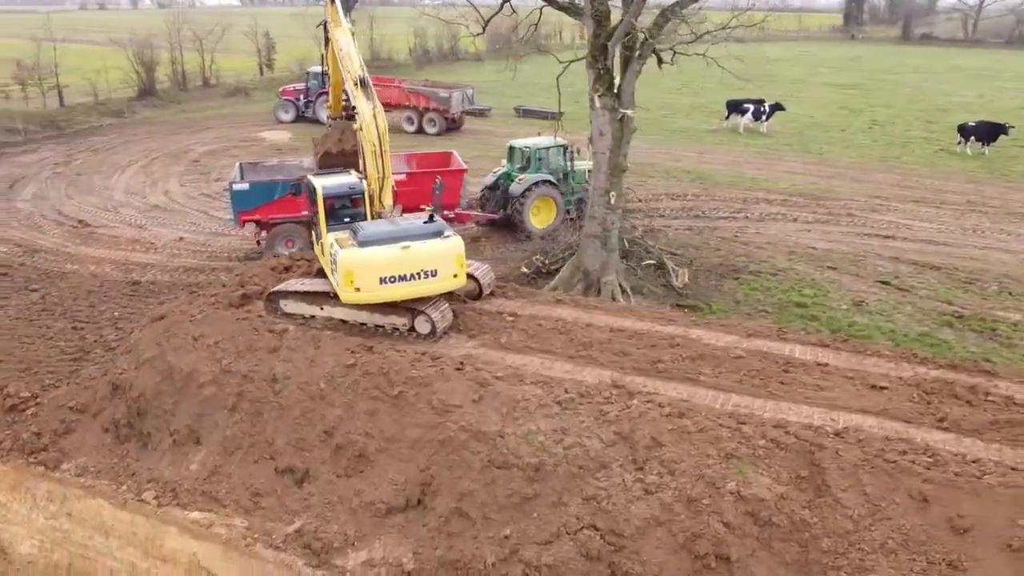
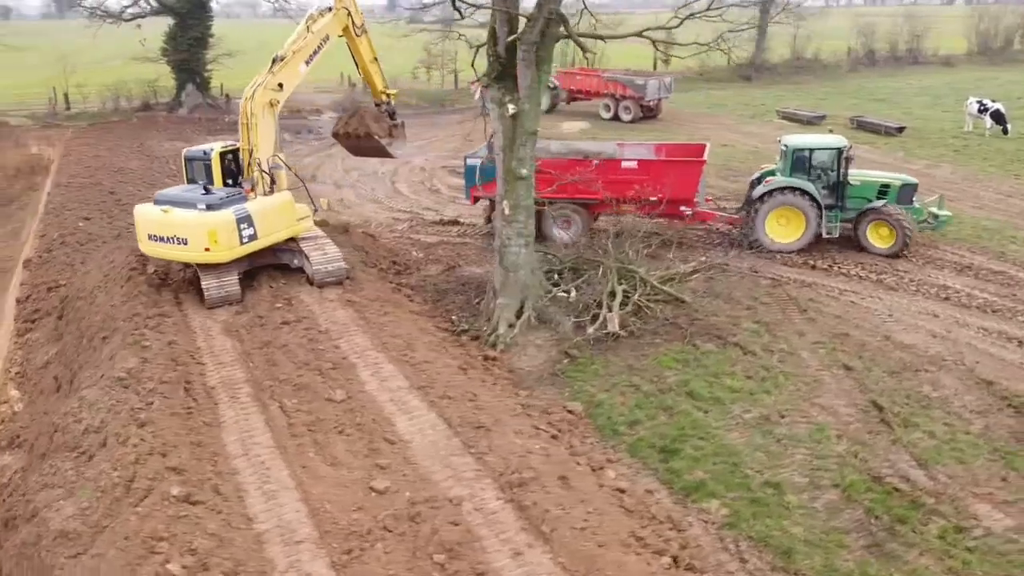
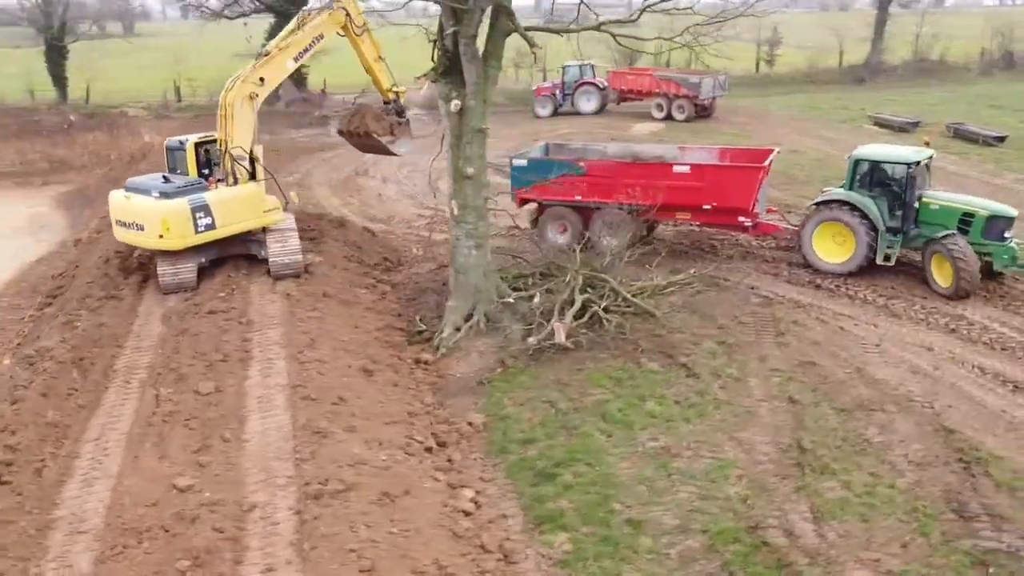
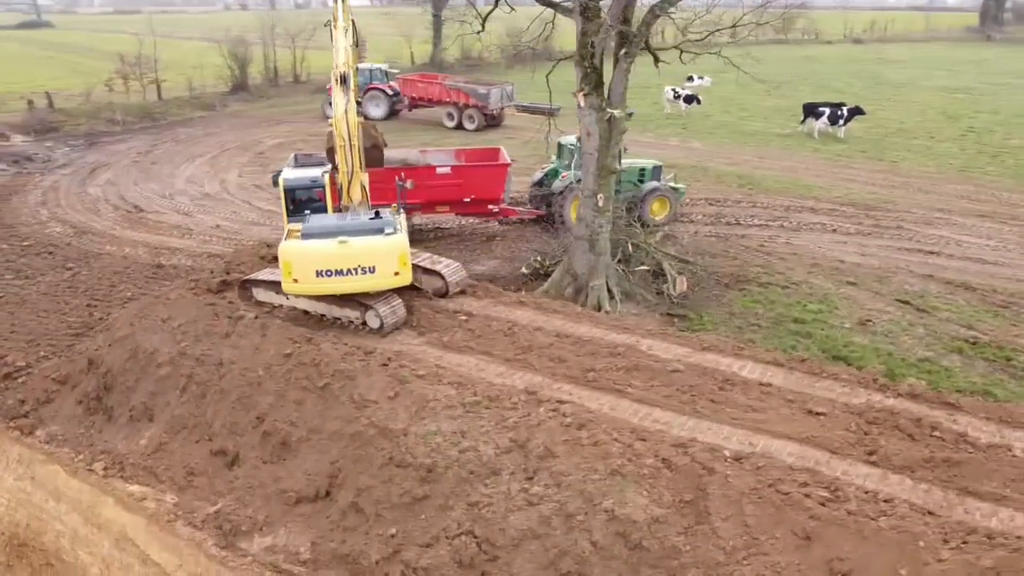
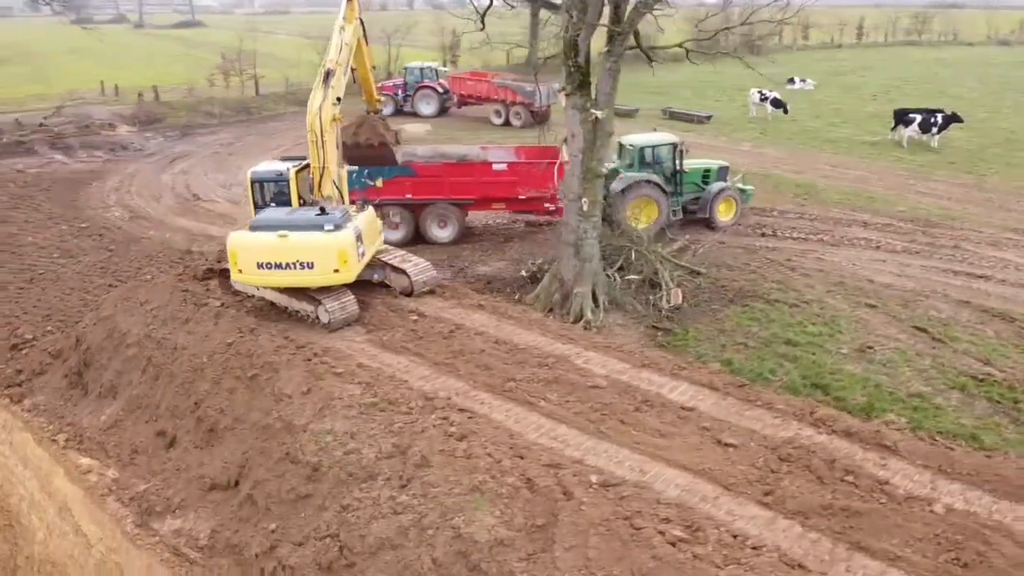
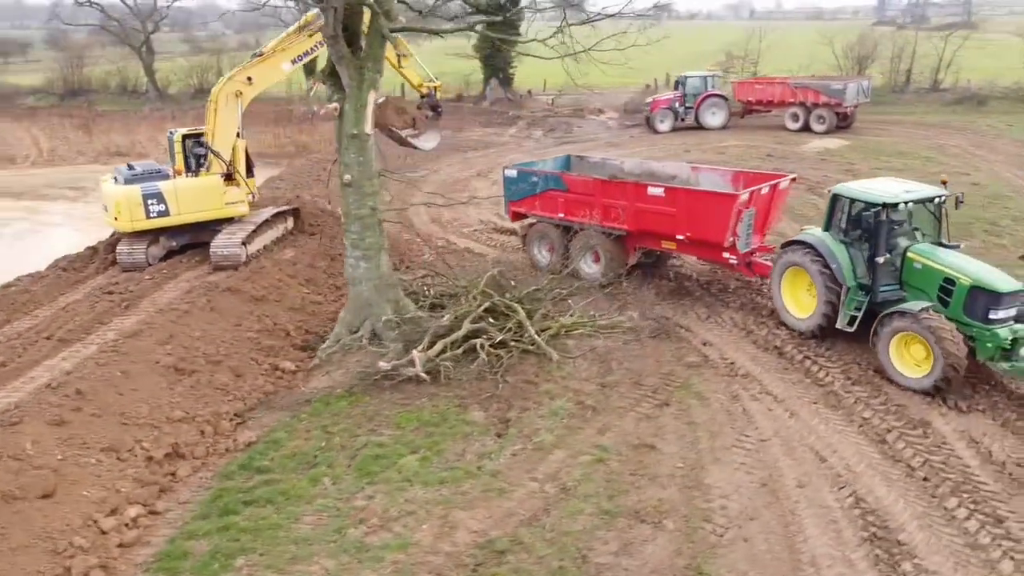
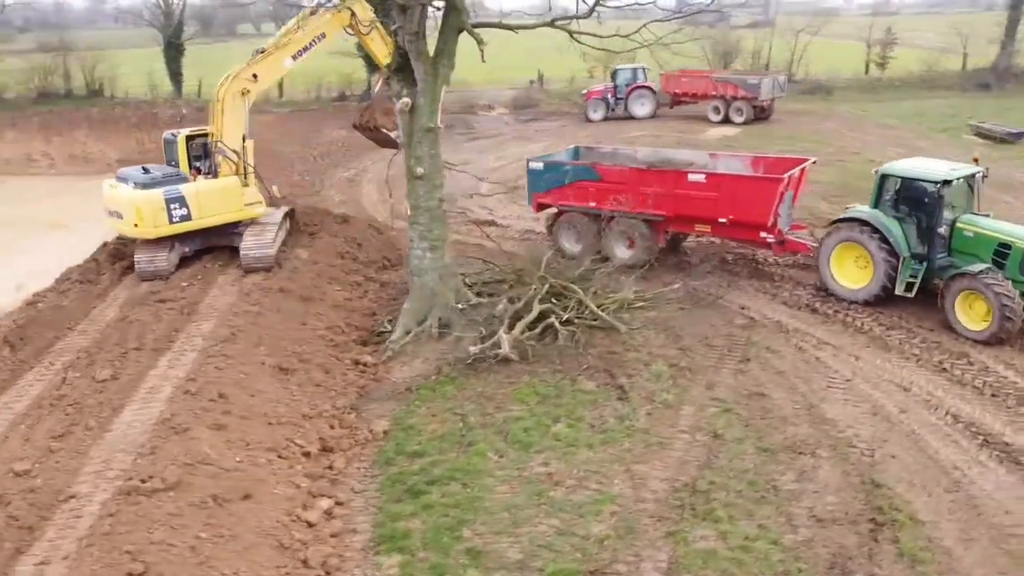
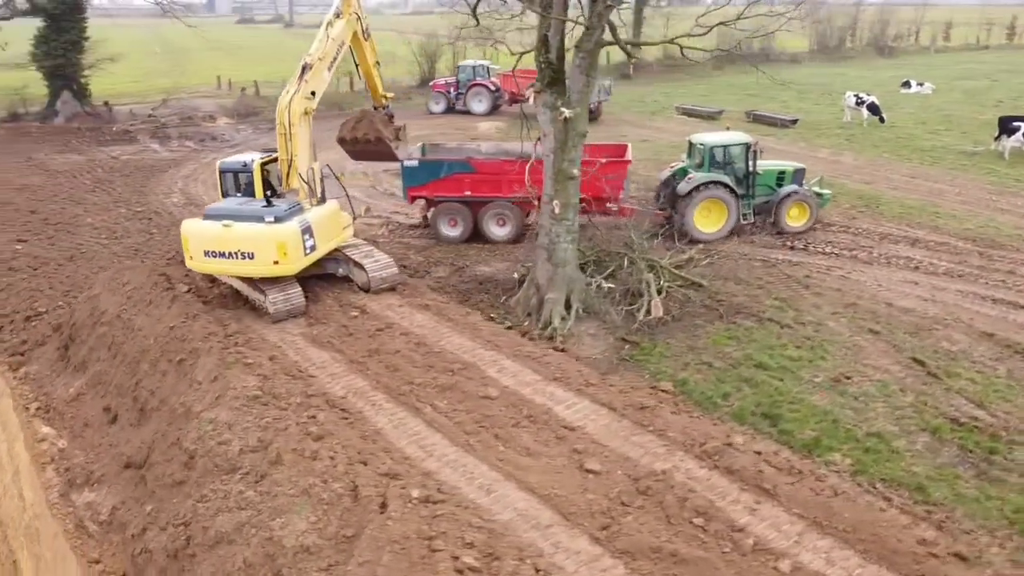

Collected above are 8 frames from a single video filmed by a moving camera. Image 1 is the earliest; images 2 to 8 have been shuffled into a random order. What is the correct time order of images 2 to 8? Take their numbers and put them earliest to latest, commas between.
4, 5, 8, 2, 3, 7, 6
